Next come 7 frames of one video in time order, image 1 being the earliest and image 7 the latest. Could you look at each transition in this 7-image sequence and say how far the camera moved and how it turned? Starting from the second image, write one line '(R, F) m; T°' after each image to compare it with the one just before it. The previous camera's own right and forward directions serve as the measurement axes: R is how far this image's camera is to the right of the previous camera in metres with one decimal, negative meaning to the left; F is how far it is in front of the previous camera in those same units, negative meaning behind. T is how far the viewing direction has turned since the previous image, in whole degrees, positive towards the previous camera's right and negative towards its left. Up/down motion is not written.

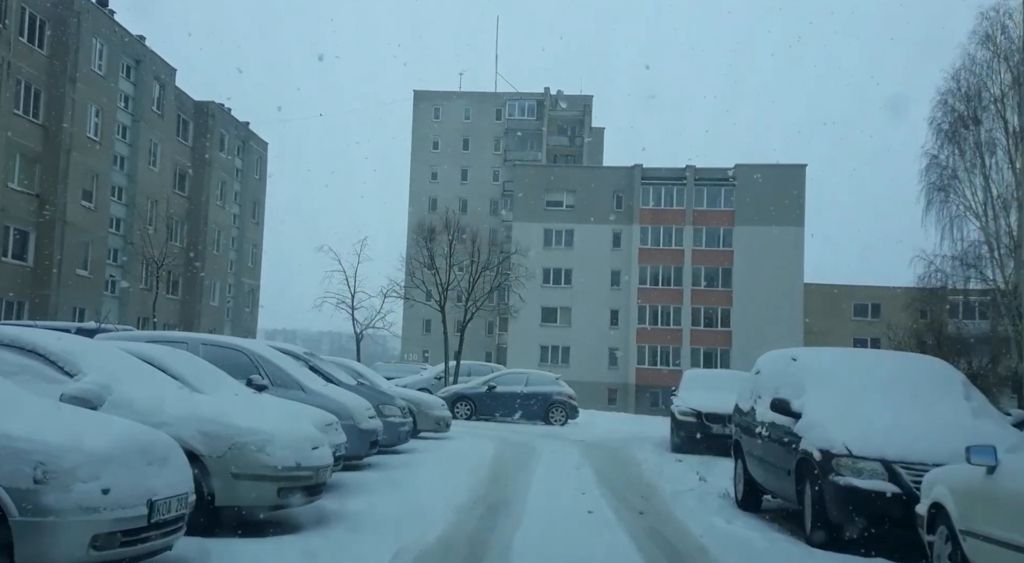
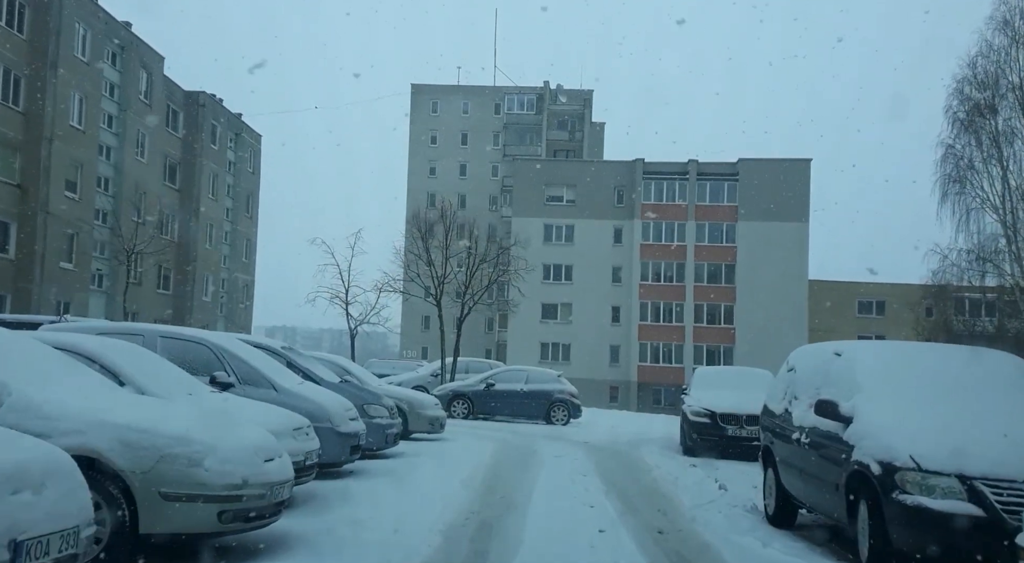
(0.0, +1.2) m; 0°
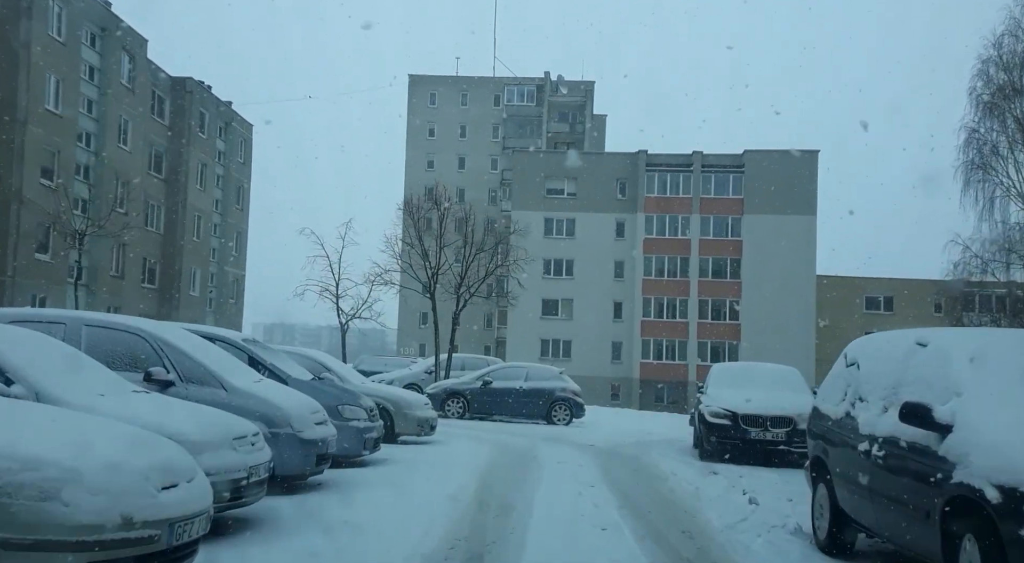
(0.0, +1.6) m; 0°
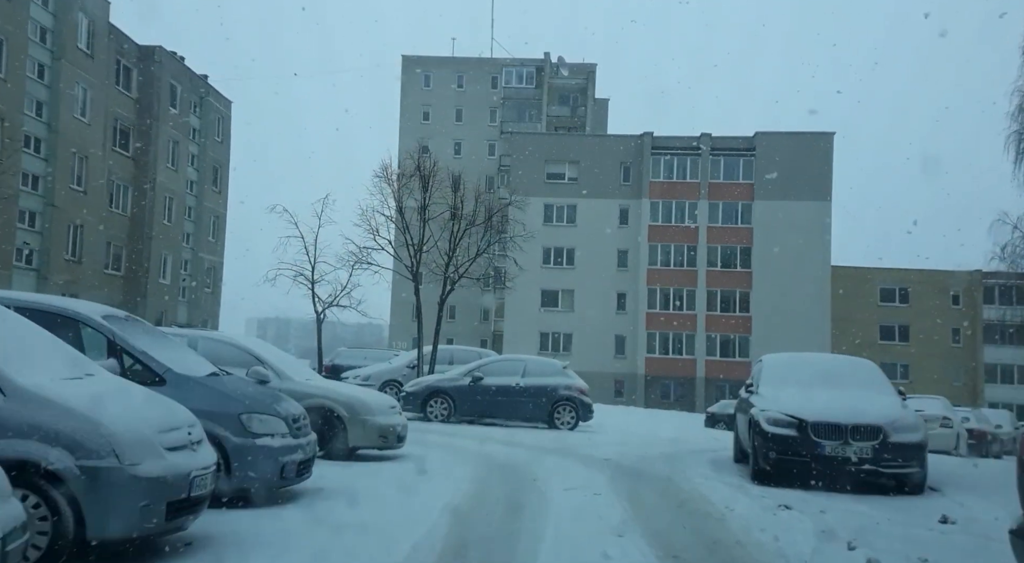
(+0.1, +3.3) m; 0°
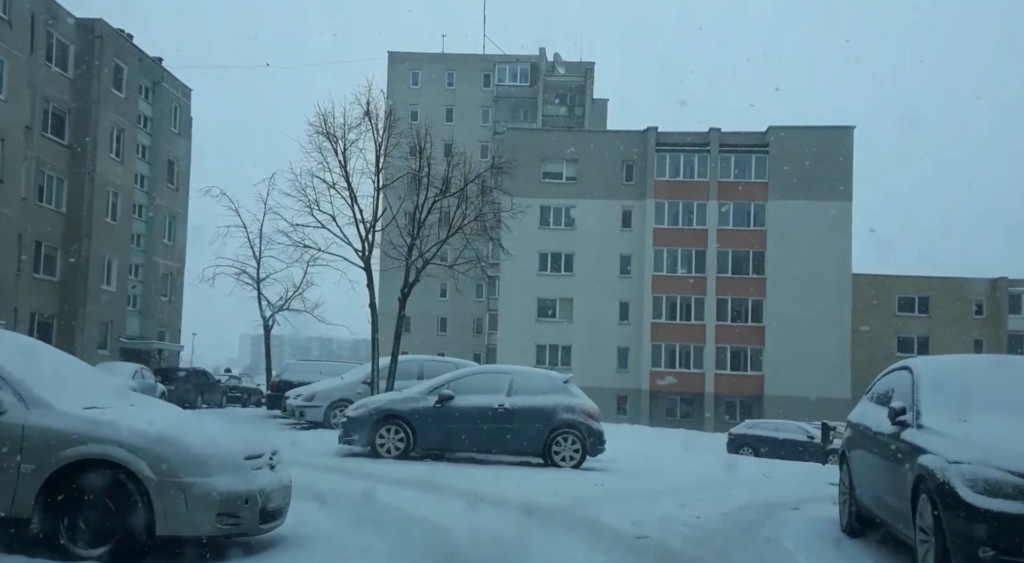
(+0.2, +4.7) m; 0°
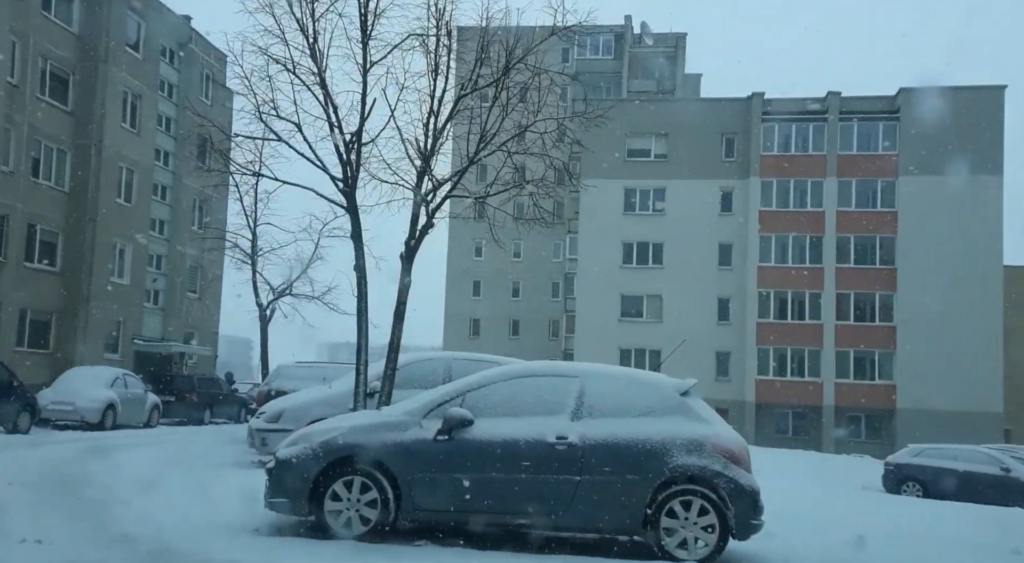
(+0.1, +6.2) m; -5°
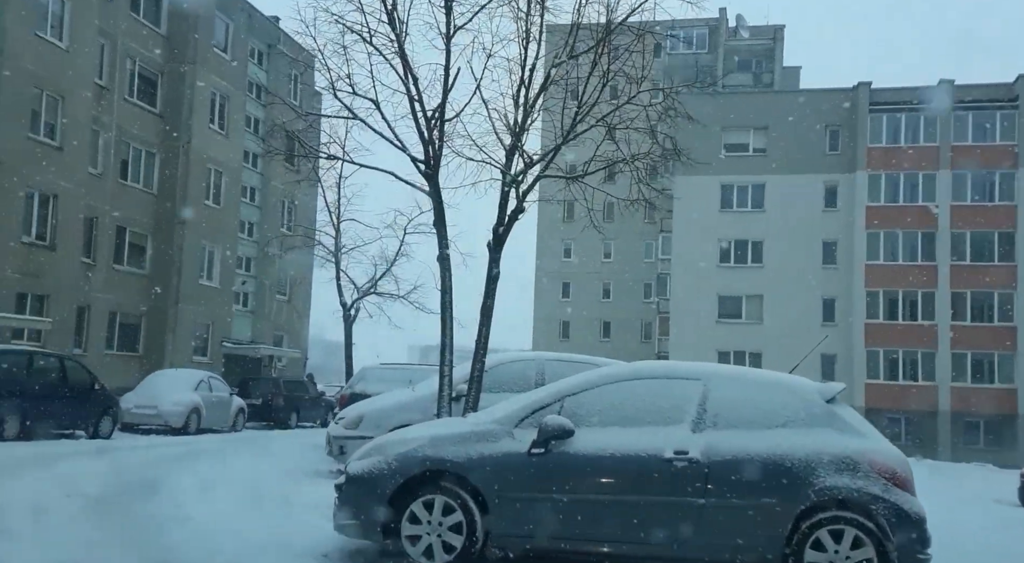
(-0.1, +1.1) m; -6°
